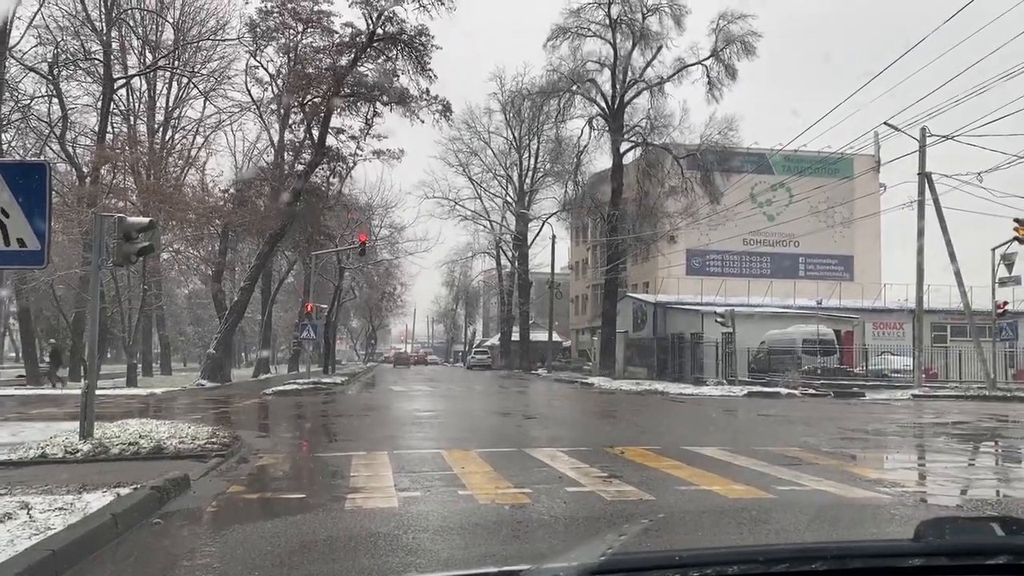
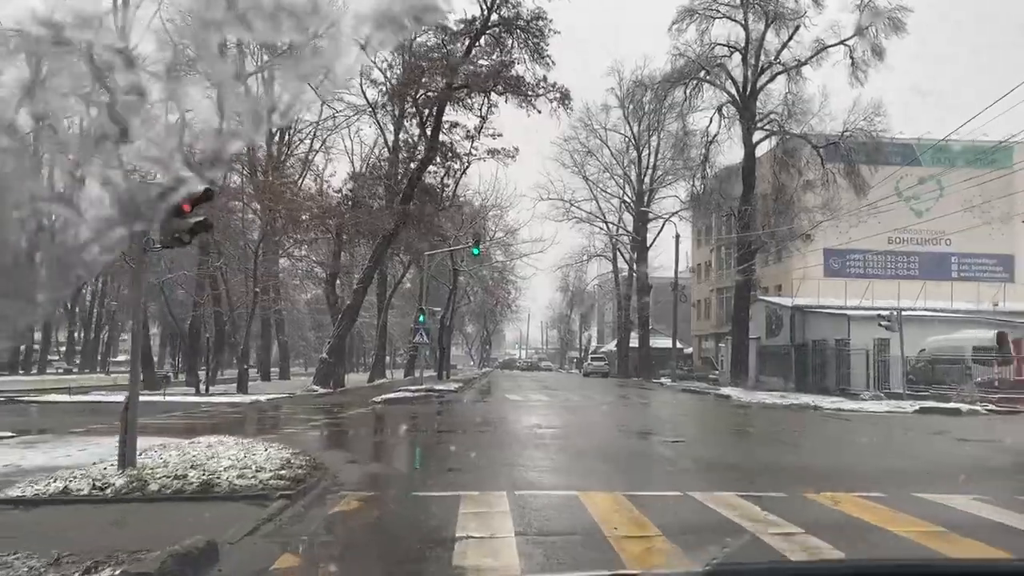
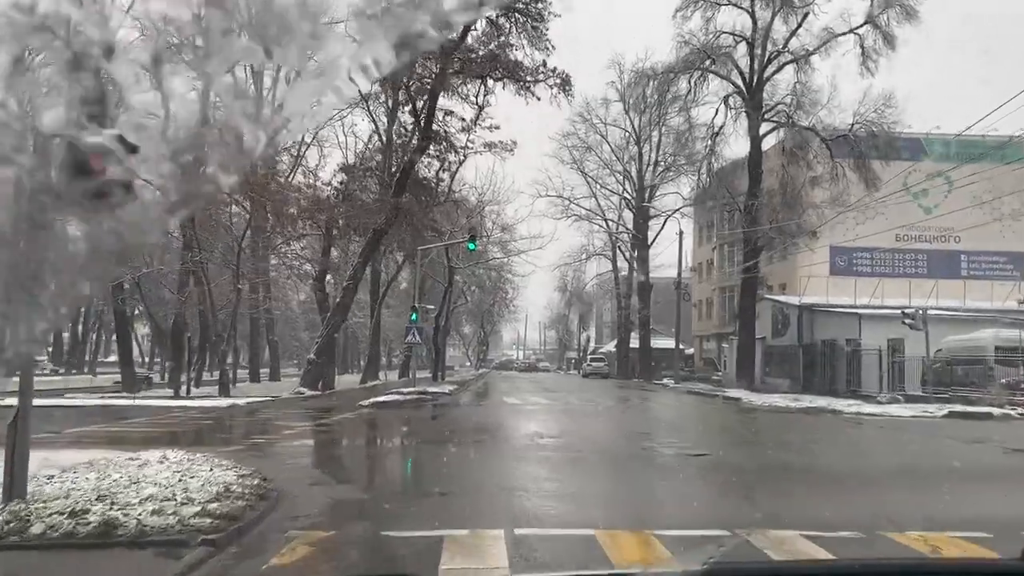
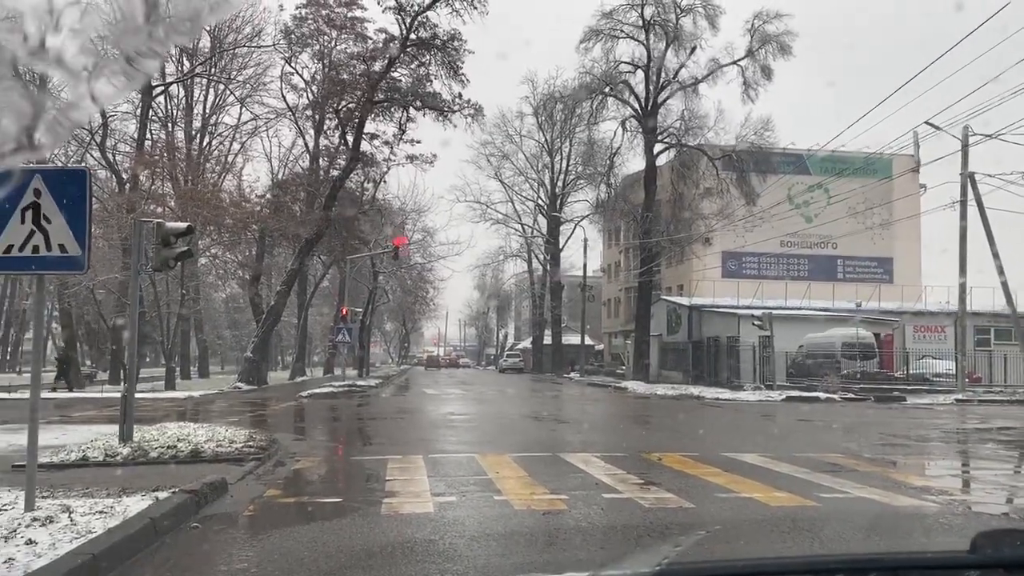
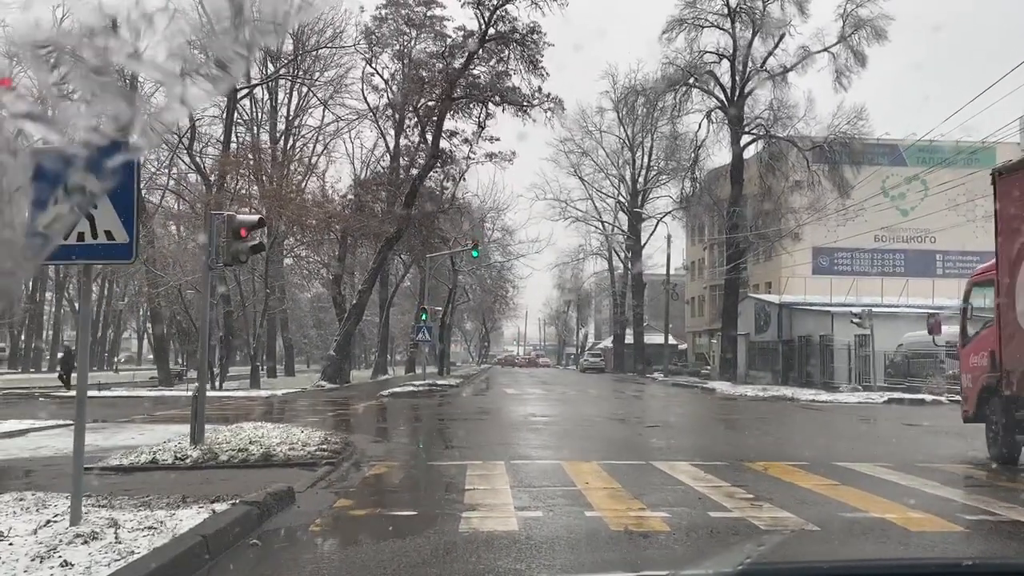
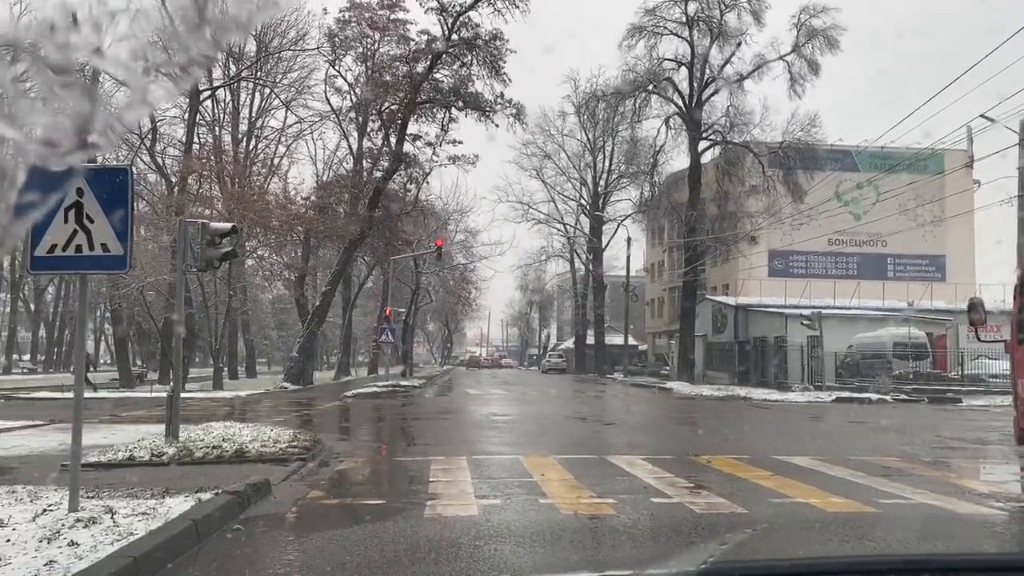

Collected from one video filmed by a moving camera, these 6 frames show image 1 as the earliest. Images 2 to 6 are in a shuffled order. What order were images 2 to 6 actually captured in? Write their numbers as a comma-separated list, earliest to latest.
4, 6, 5, 2, 3
